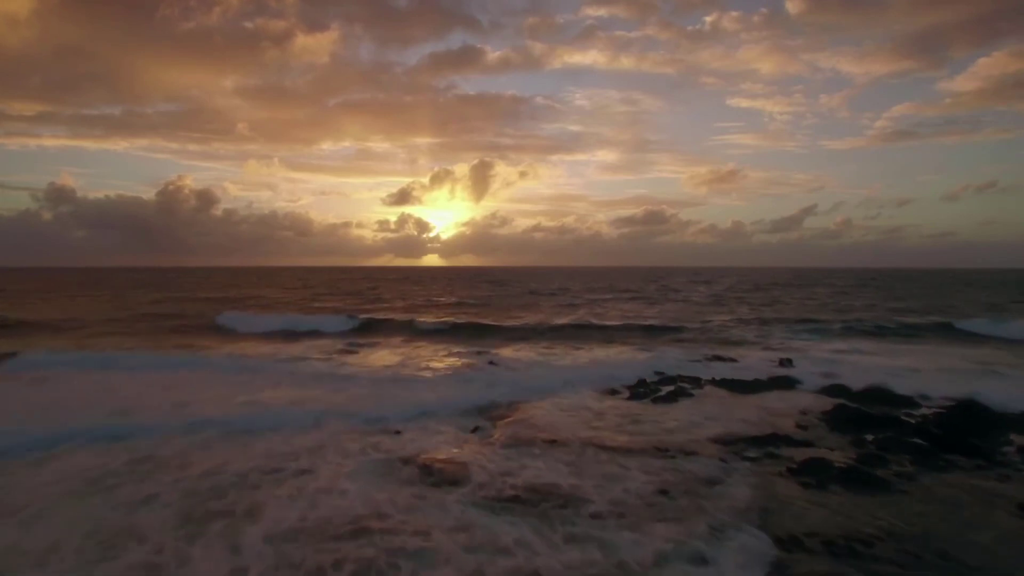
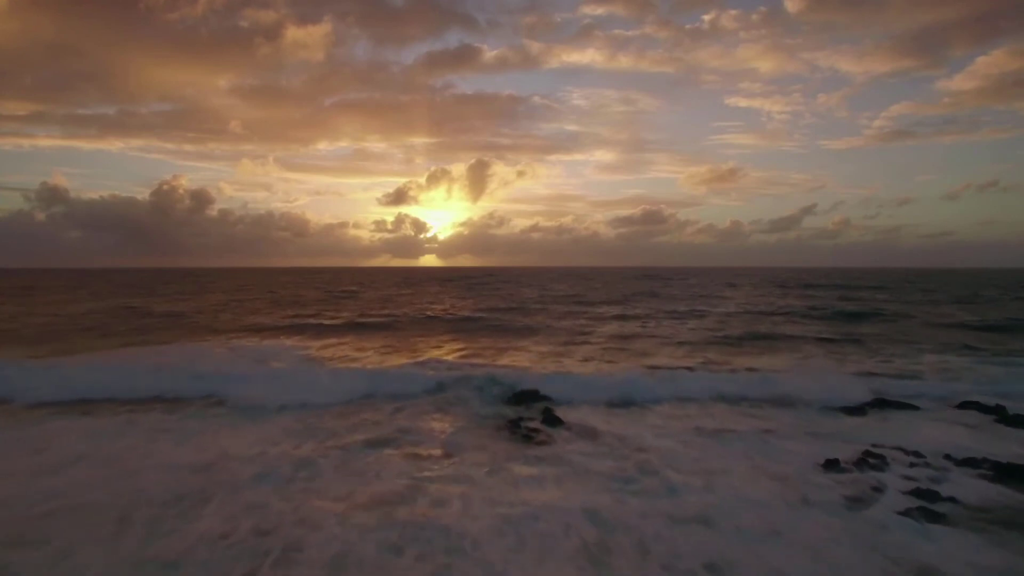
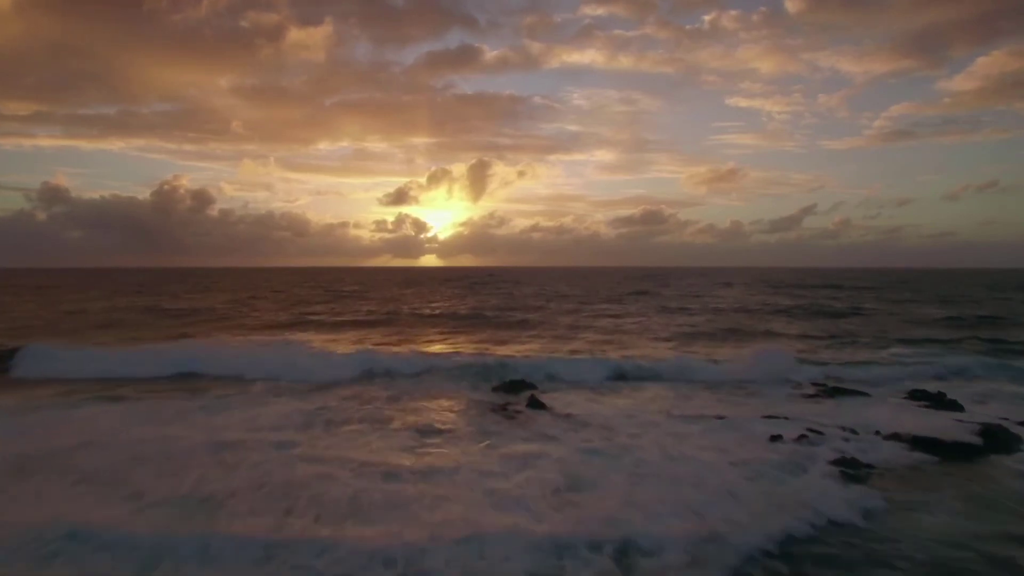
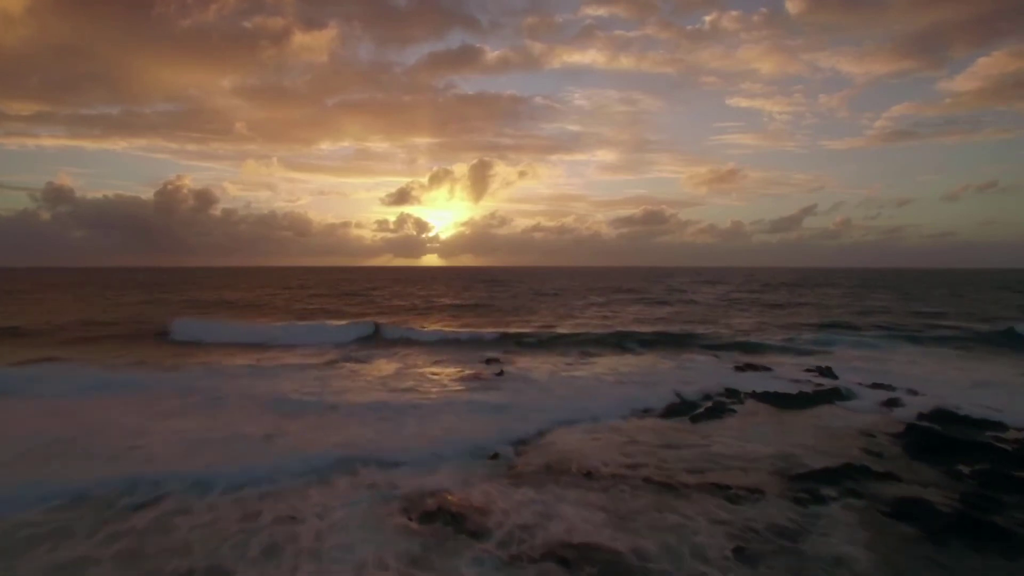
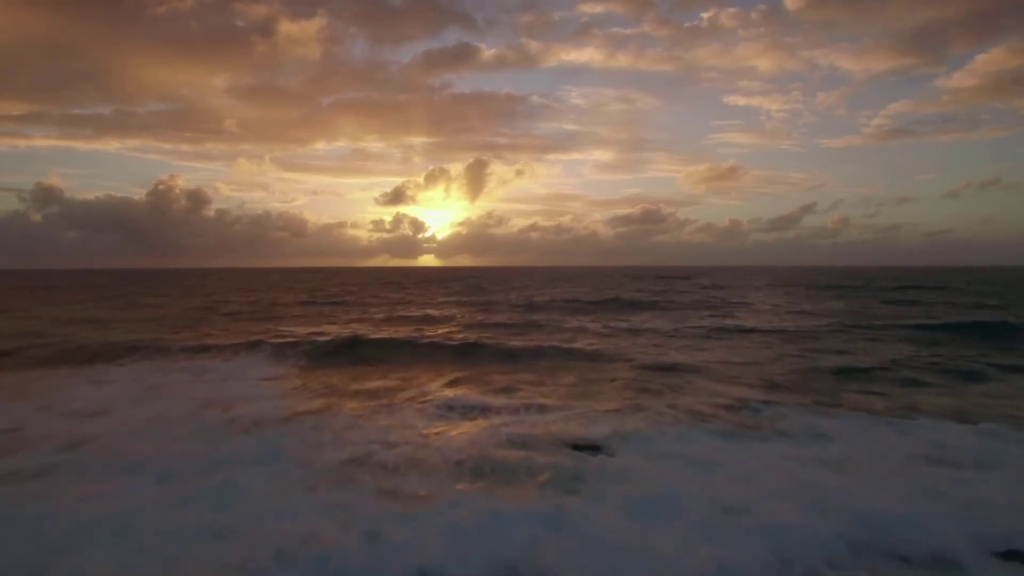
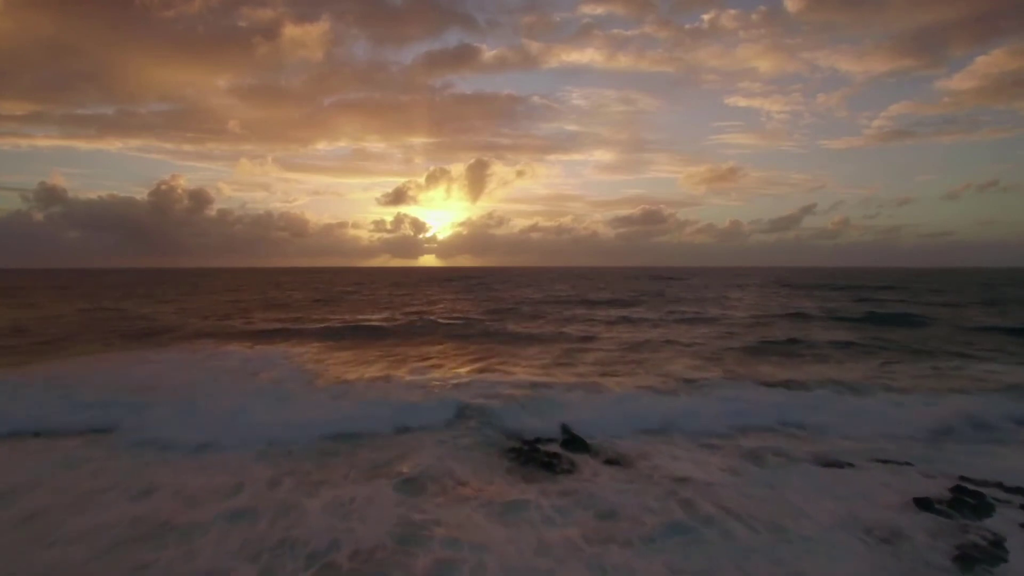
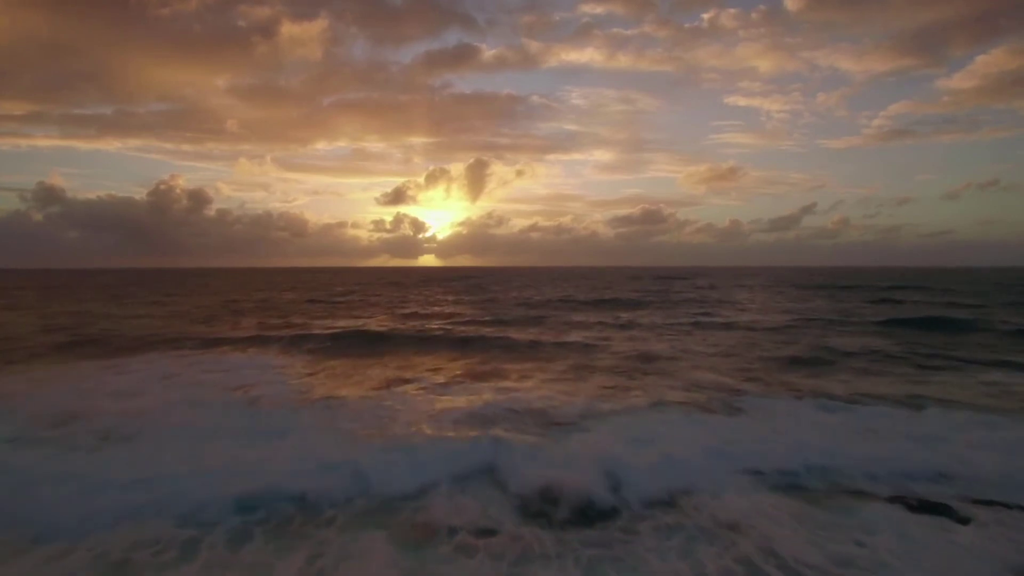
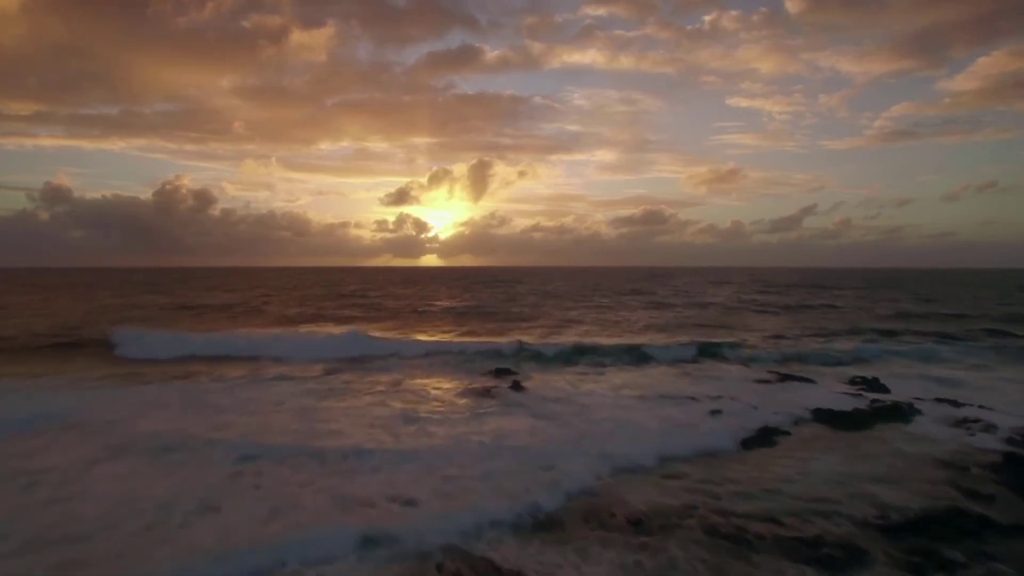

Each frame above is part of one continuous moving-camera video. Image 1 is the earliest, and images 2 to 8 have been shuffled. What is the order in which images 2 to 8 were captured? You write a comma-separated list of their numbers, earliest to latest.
4, 8, 3, 2, 6, 7, 5
